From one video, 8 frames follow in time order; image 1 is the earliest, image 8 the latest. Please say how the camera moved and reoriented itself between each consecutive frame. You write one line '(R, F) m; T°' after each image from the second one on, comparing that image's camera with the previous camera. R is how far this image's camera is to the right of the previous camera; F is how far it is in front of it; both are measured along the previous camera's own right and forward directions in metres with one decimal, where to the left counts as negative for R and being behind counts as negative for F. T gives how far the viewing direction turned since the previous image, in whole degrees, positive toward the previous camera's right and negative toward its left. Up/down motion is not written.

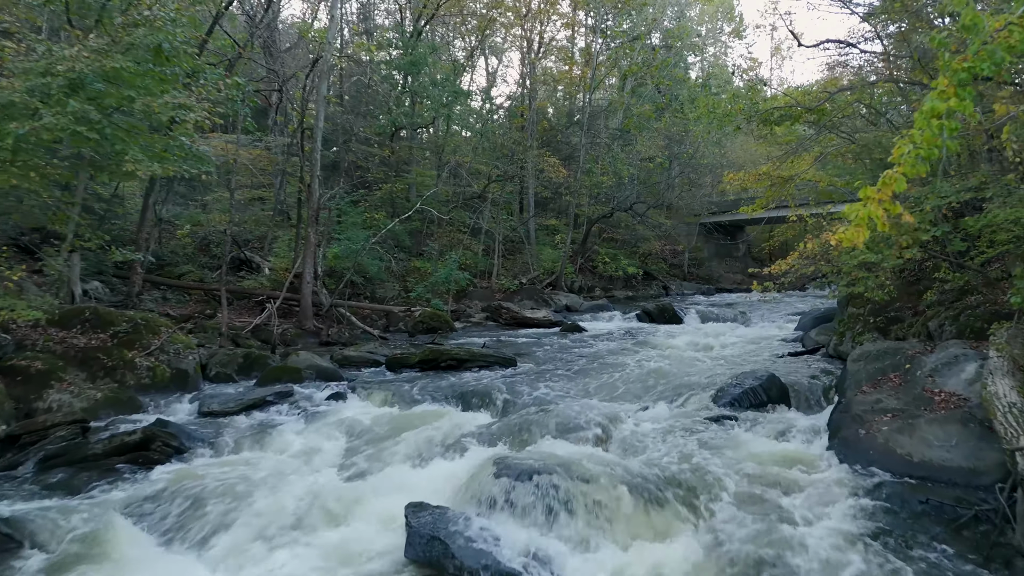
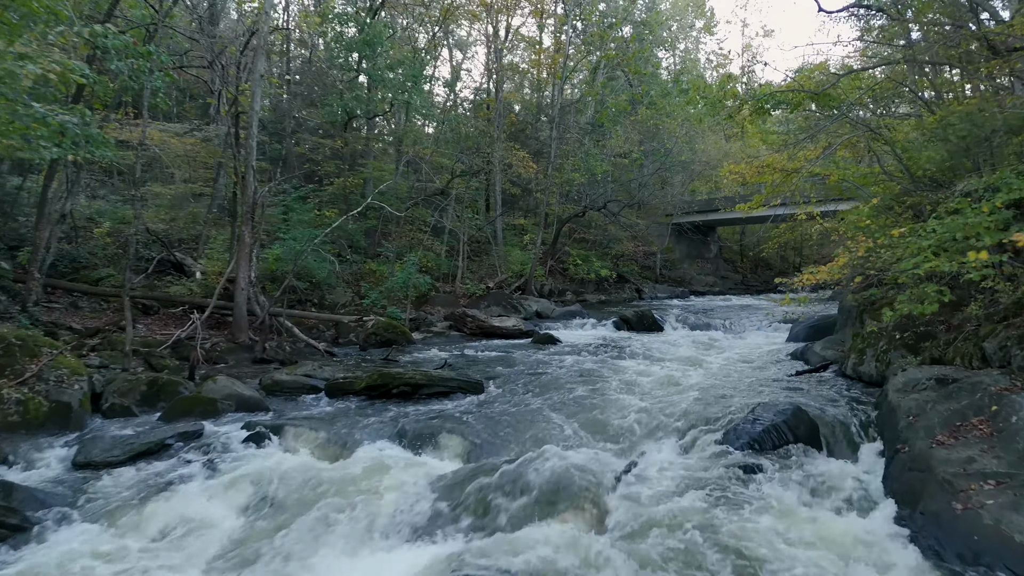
(0.0, +1.6) m; +3°
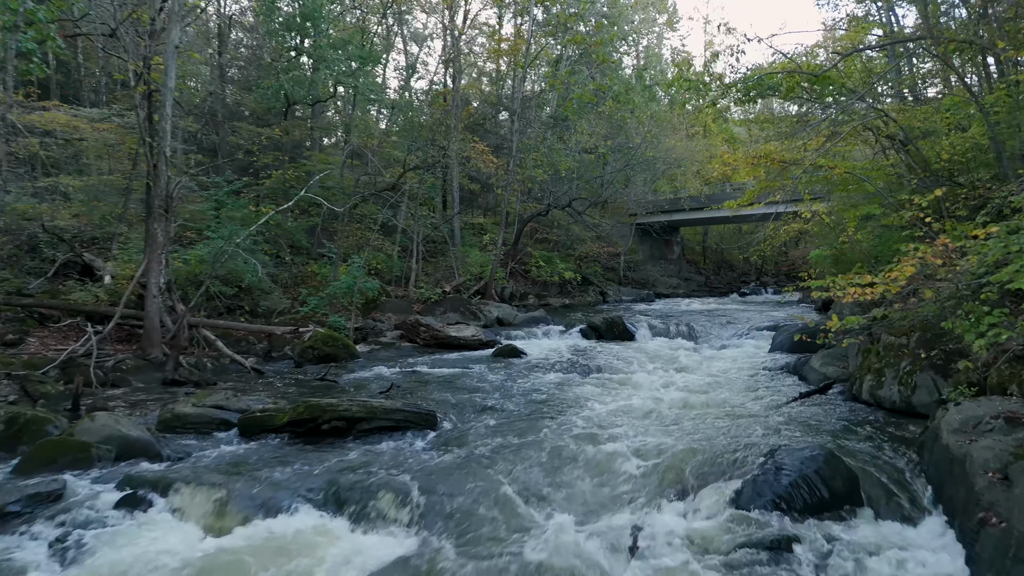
(0.0, +1.5) m; +3°
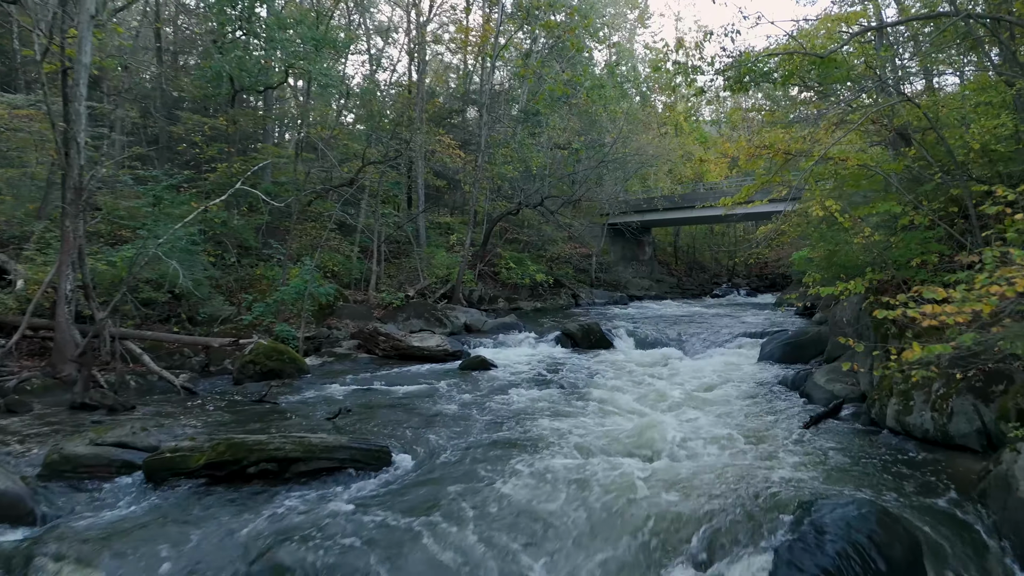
(0.0, +1.1) m; +3°
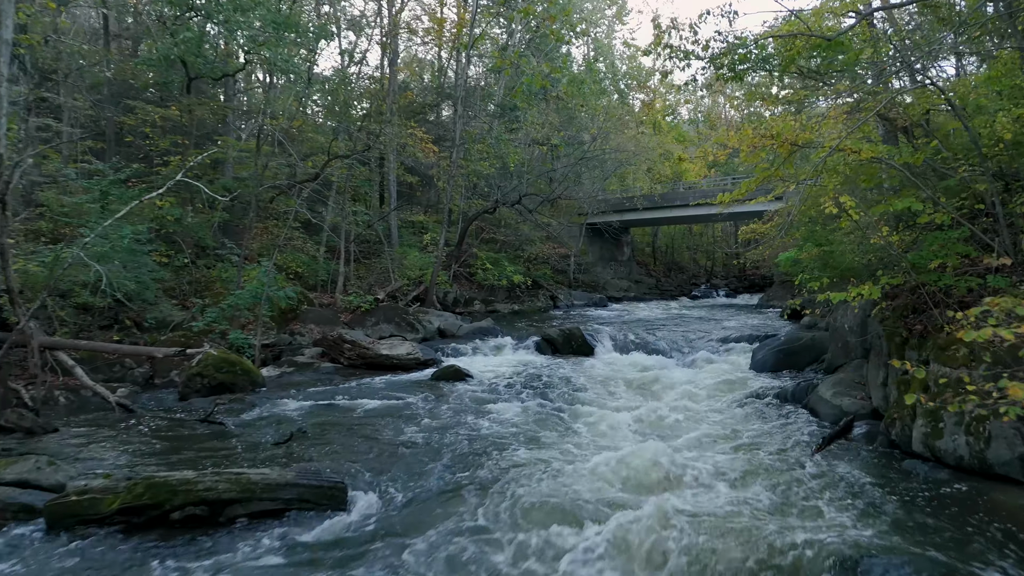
(0.0, +0.8) m; +2°
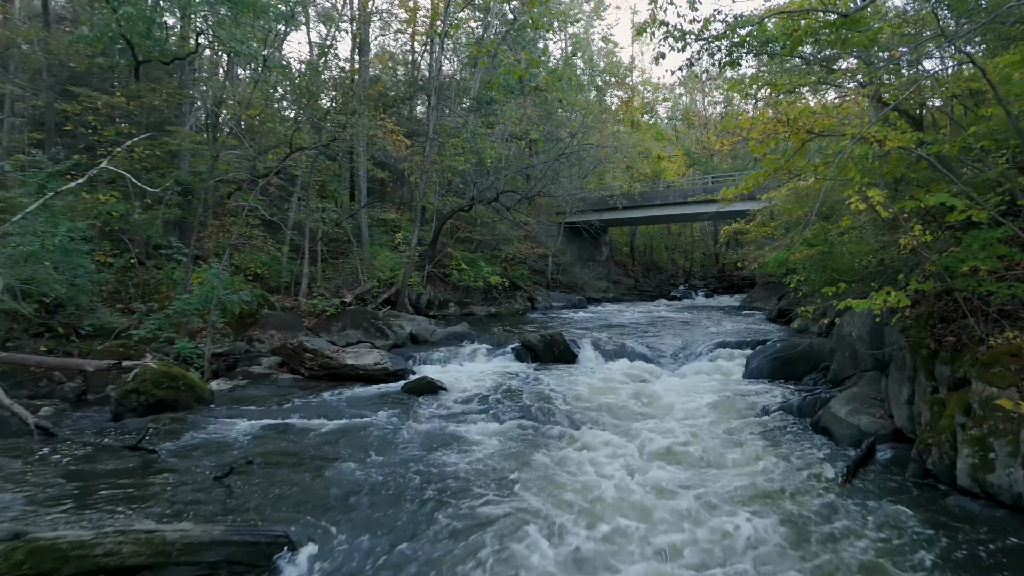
(0.0, +0.9) m; +2°
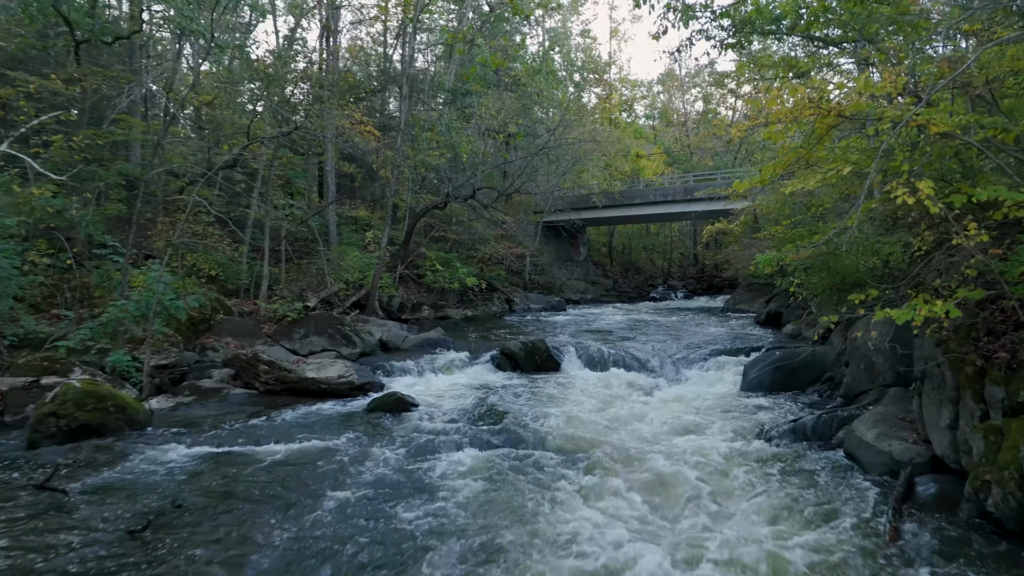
(-0.1, +0.9) m; +2°
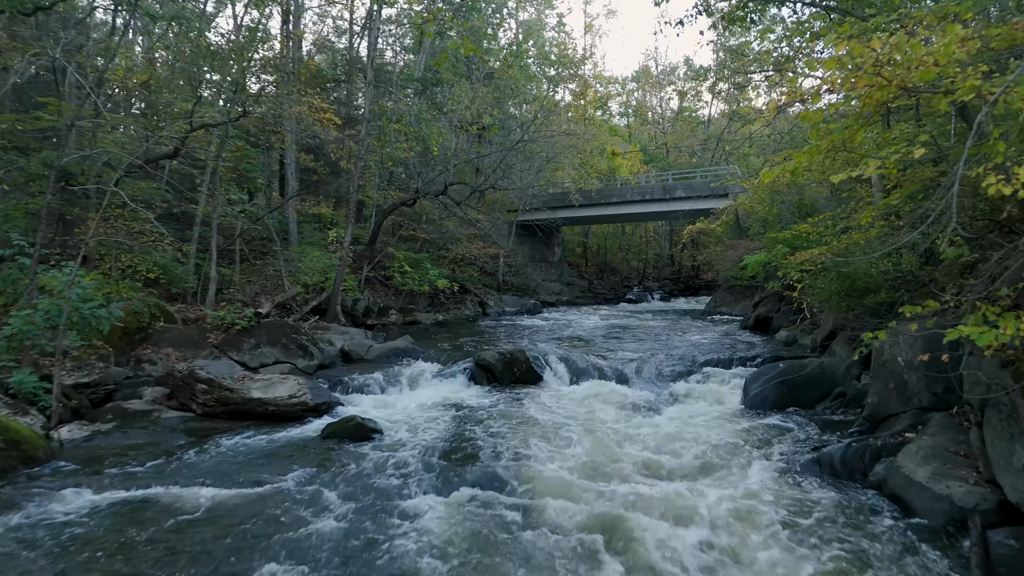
(-0.1, +1.1) m; +2°
